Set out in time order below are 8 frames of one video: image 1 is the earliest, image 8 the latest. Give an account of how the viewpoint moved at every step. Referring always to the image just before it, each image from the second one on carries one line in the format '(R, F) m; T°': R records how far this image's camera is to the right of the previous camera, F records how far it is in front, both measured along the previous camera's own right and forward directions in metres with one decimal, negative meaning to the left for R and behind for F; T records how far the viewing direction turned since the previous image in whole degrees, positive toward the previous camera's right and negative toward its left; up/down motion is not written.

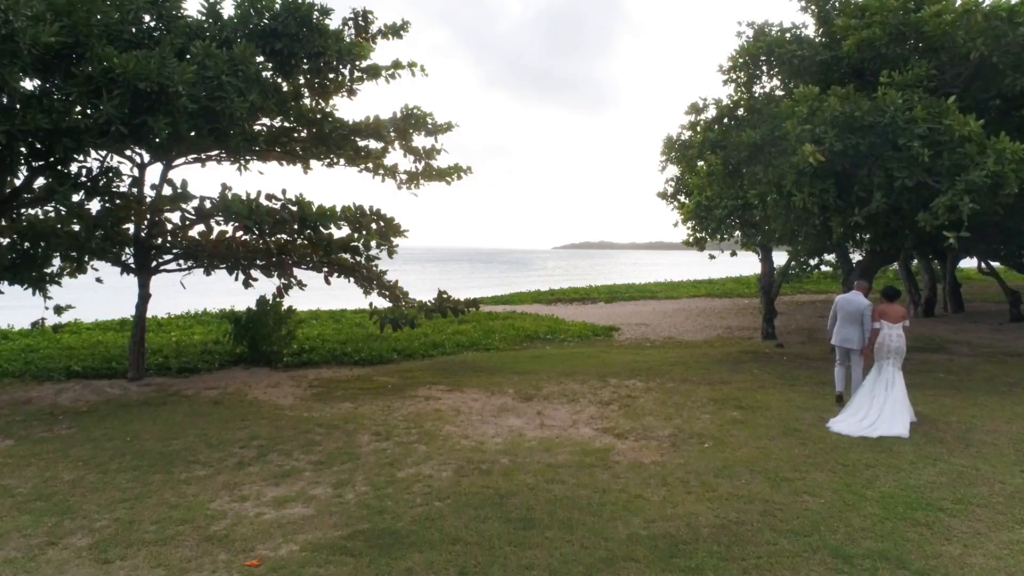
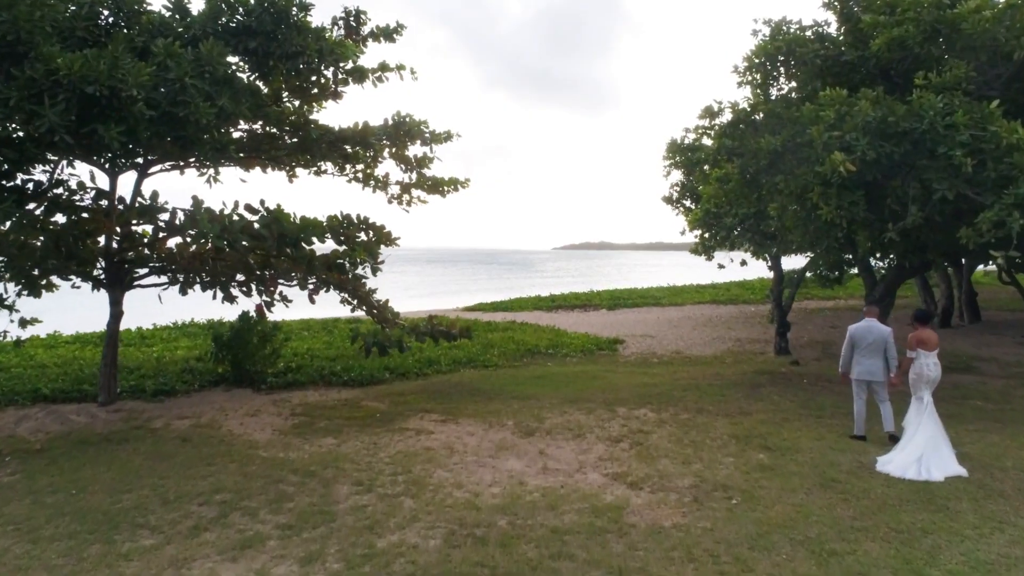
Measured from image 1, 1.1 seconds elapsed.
(0.0, +0.7) m; 0°
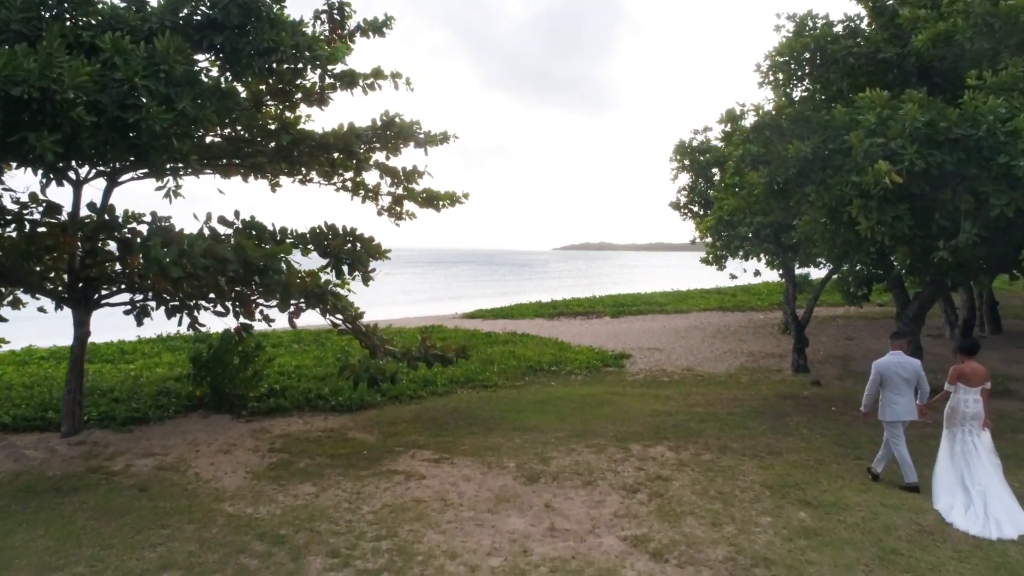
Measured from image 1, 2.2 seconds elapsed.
(0.0, +0.8) m; 0°
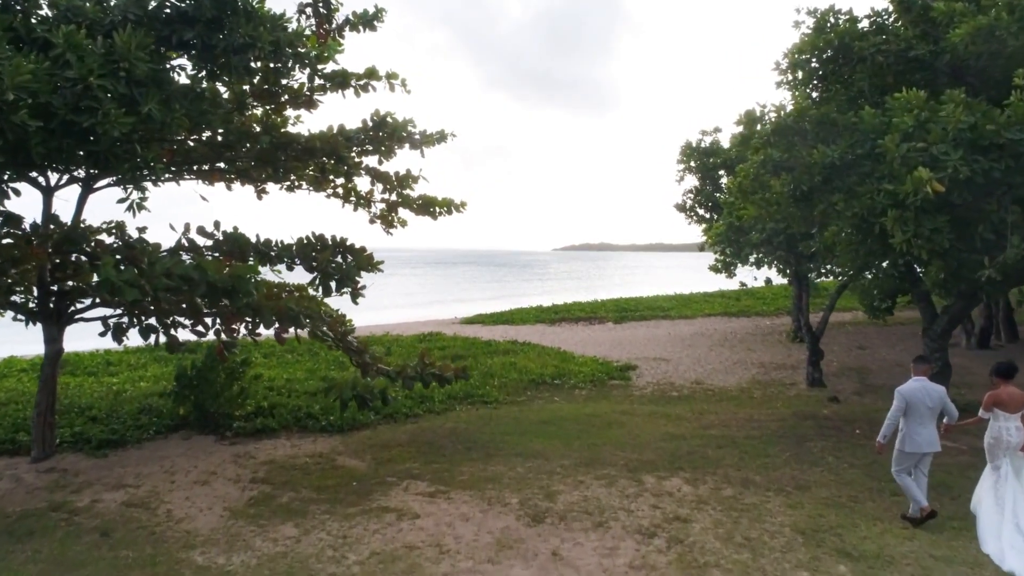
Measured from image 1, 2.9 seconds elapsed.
(0.0, +0.6) m; 0°
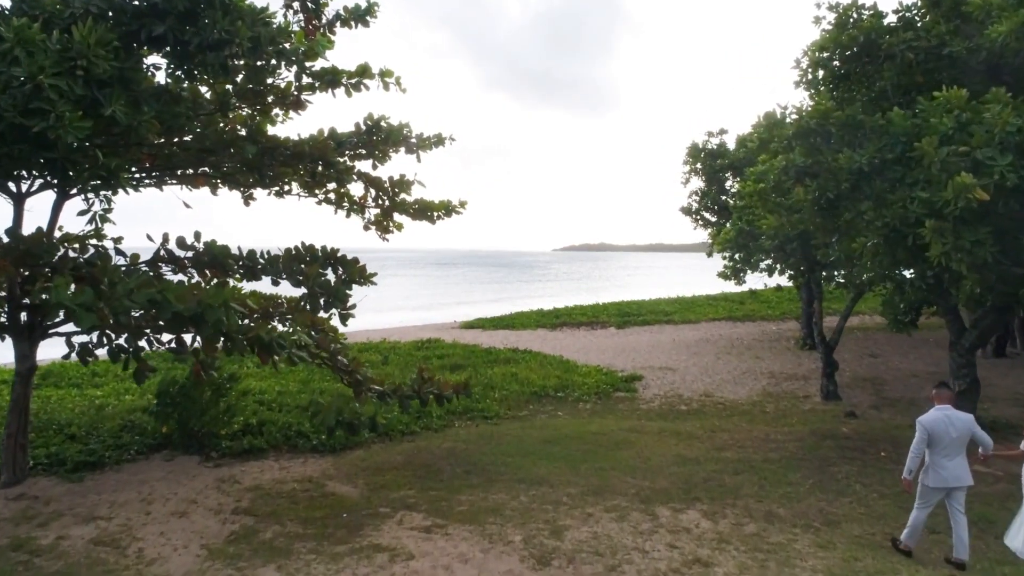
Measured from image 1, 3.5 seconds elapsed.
(0.0, +0.5) m; 0°
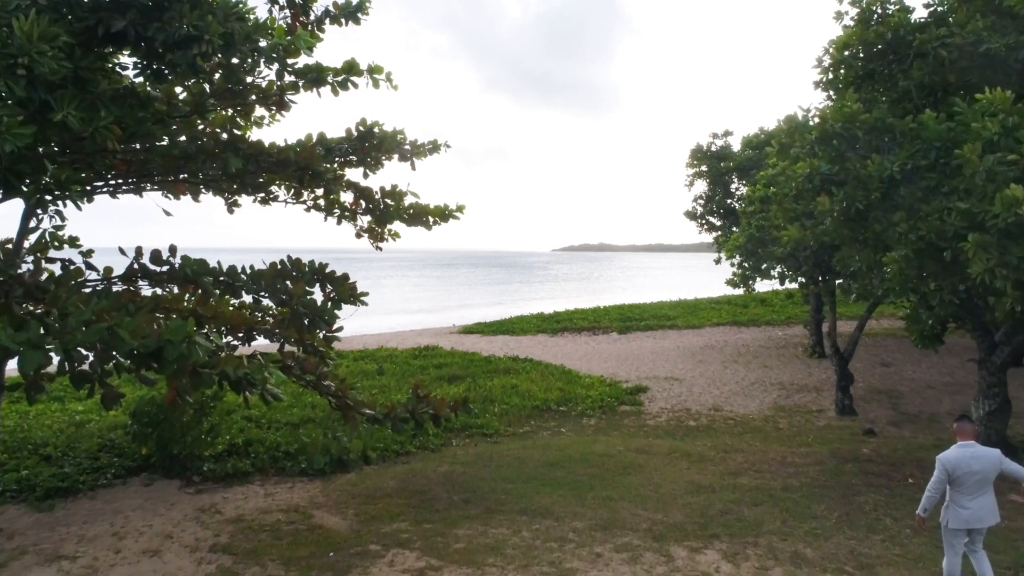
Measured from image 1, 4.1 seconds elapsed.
(0.0, +0.5) m; 0°
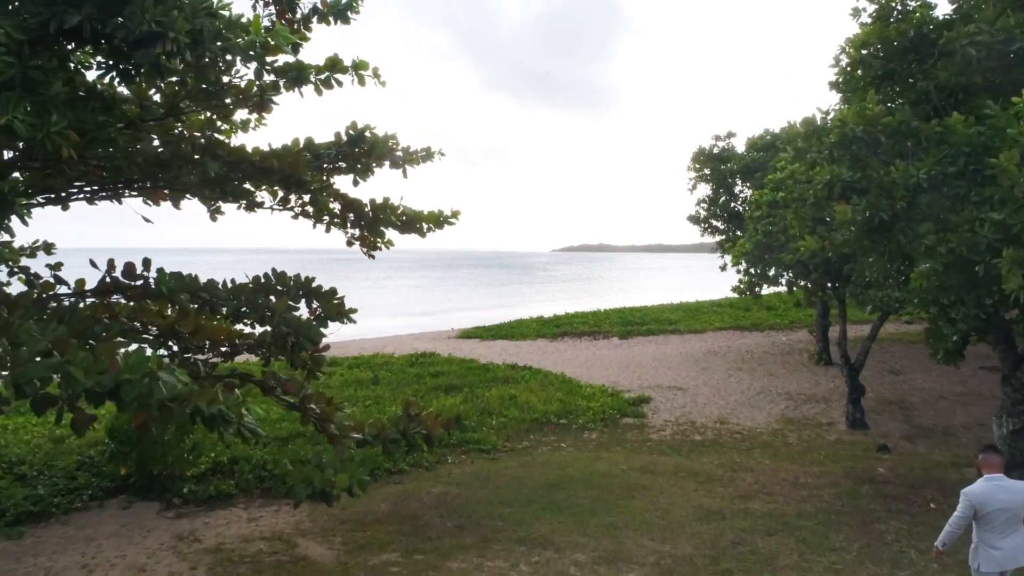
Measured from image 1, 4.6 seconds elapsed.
(0.0, +0.4) m; 0°
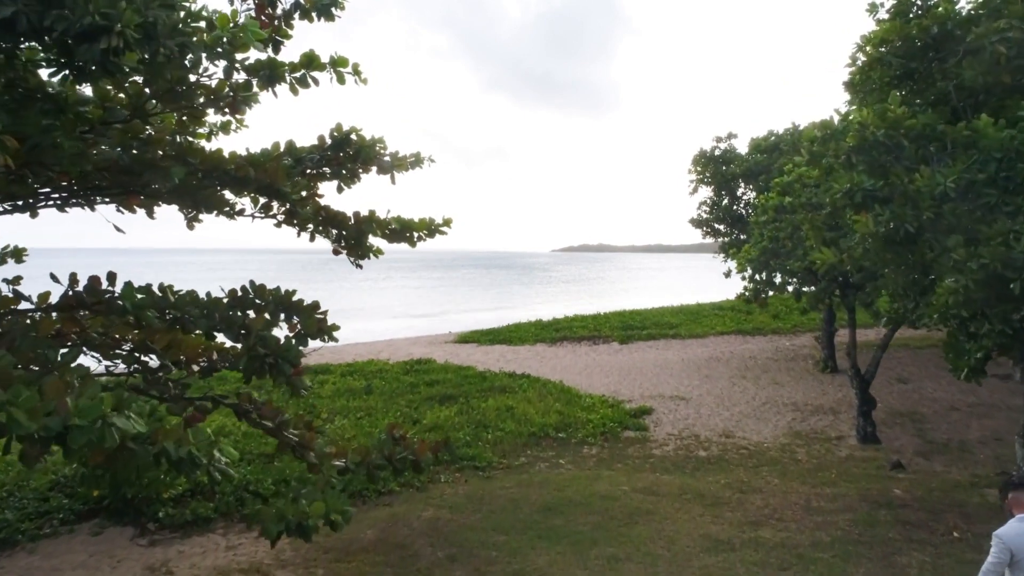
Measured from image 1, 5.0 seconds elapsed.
(+0.1, +0.5) m; 0°
